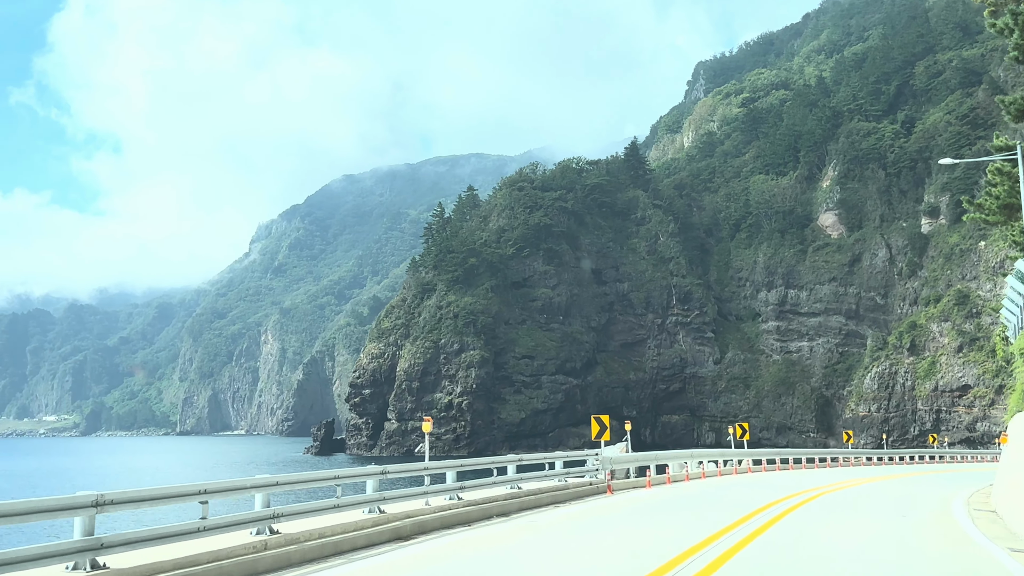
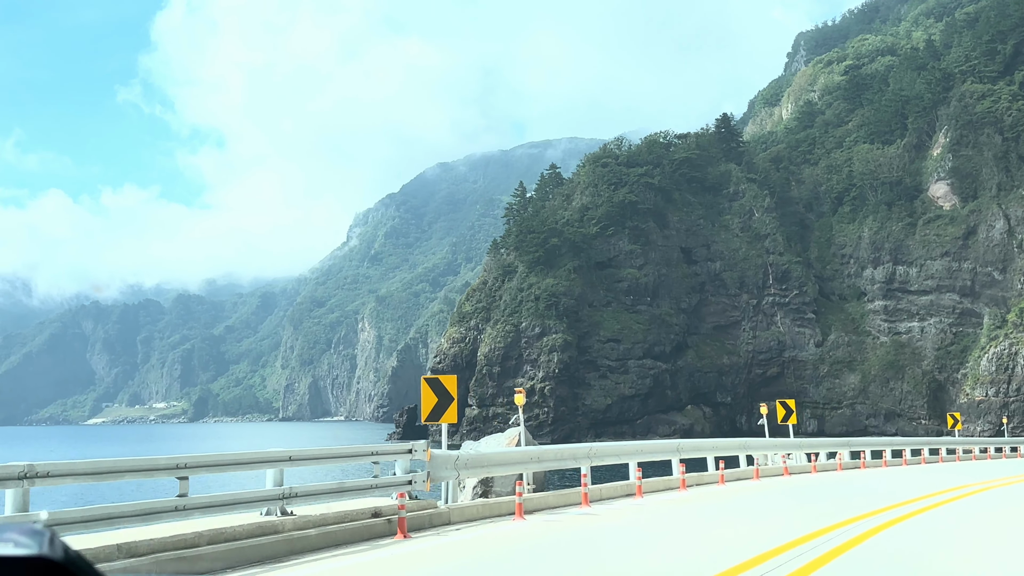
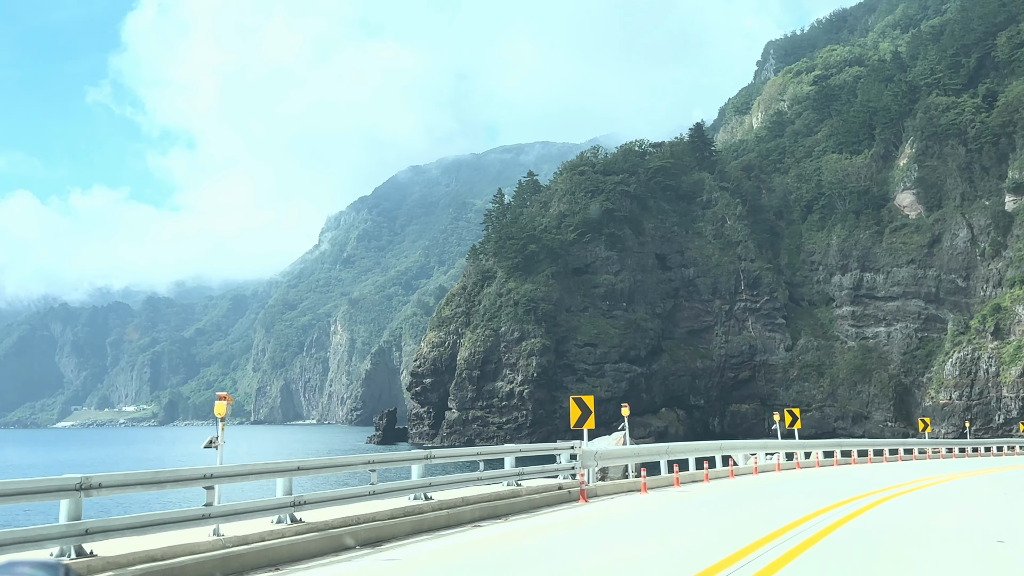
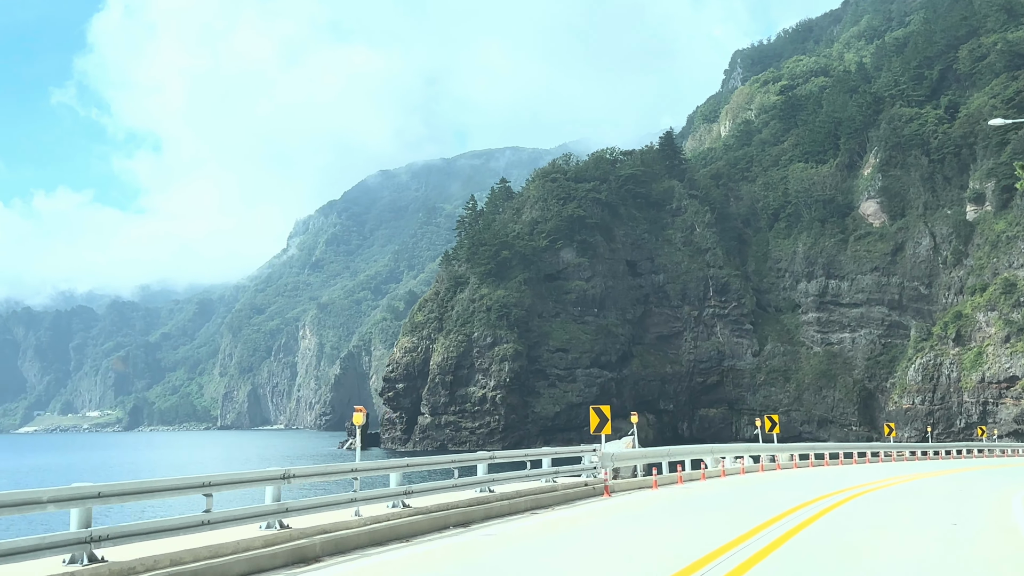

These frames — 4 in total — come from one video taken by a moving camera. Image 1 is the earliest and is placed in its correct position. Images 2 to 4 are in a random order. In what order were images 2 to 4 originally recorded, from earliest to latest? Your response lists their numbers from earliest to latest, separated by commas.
4, 3, 2
